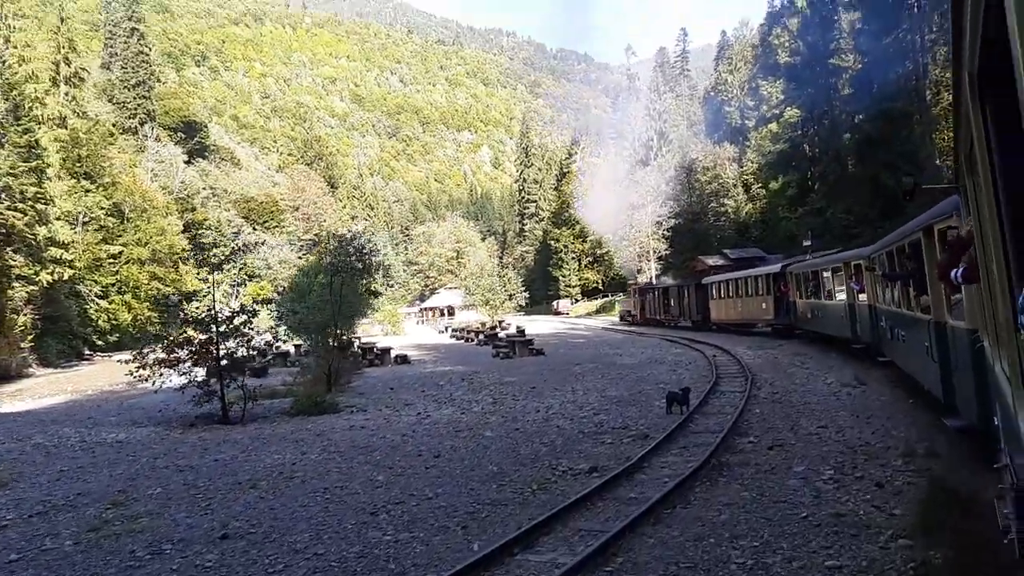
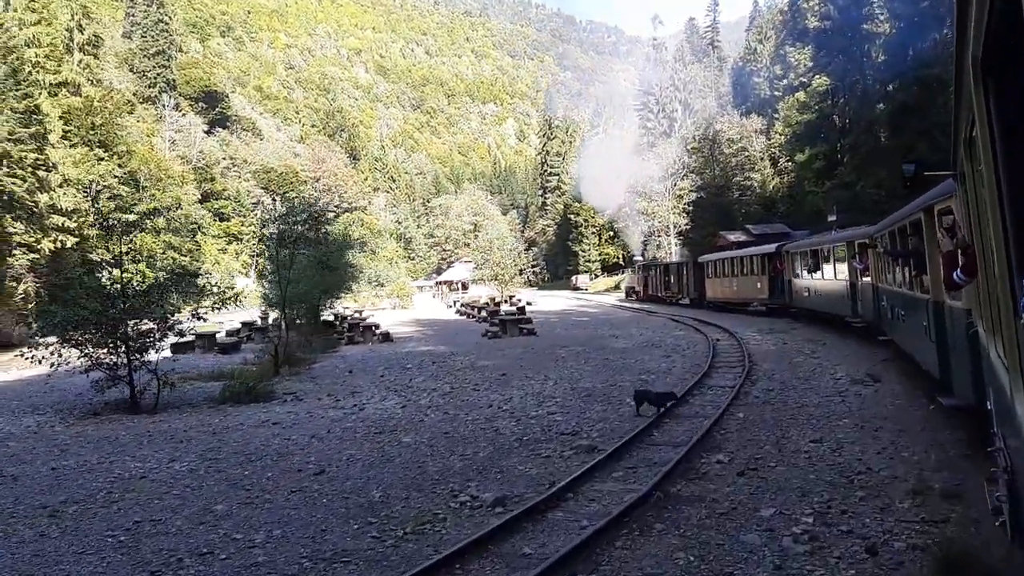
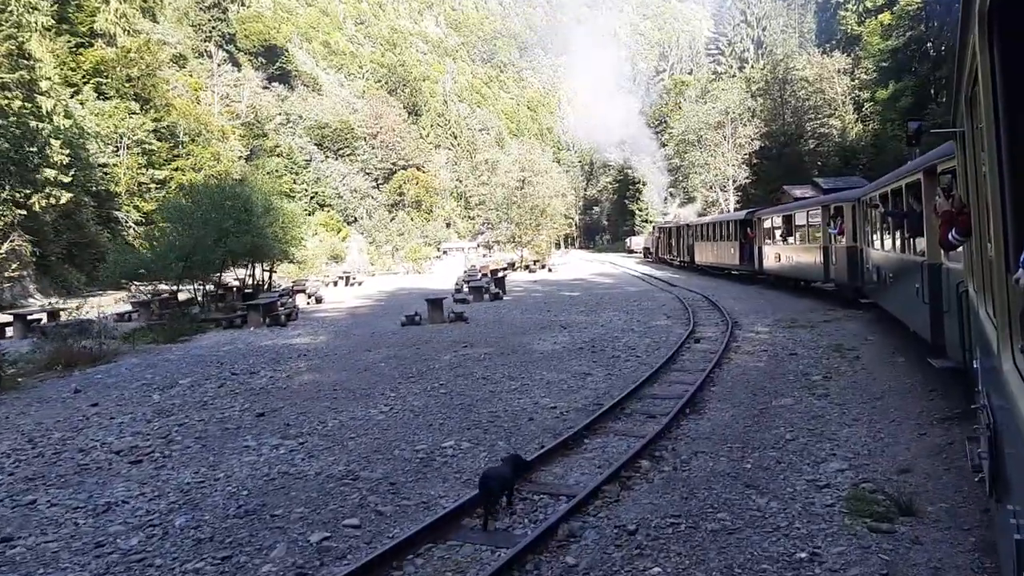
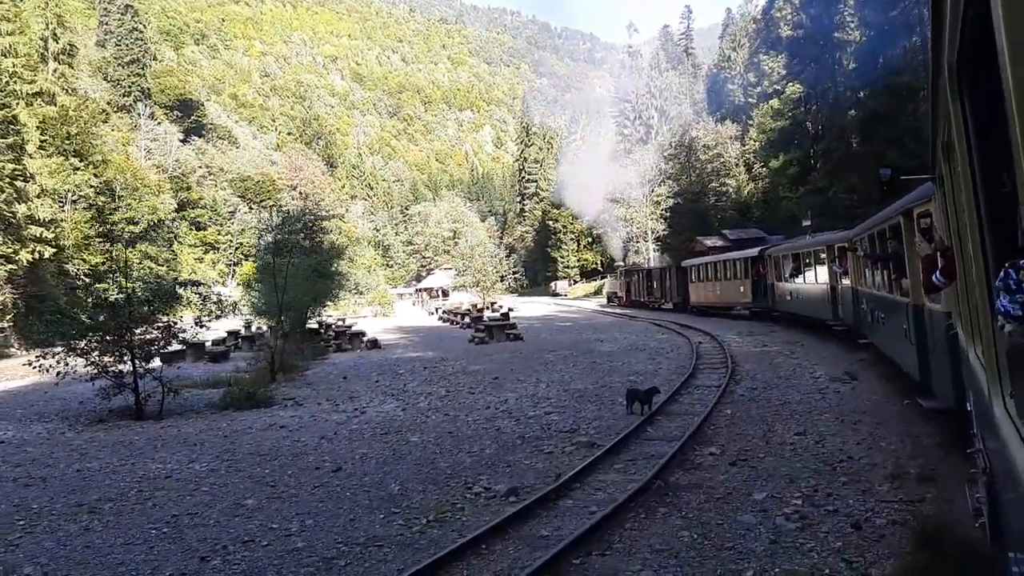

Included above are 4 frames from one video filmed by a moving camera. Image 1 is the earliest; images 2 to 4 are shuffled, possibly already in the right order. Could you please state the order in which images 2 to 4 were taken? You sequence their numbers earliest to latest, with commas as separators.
4, 2, 3
